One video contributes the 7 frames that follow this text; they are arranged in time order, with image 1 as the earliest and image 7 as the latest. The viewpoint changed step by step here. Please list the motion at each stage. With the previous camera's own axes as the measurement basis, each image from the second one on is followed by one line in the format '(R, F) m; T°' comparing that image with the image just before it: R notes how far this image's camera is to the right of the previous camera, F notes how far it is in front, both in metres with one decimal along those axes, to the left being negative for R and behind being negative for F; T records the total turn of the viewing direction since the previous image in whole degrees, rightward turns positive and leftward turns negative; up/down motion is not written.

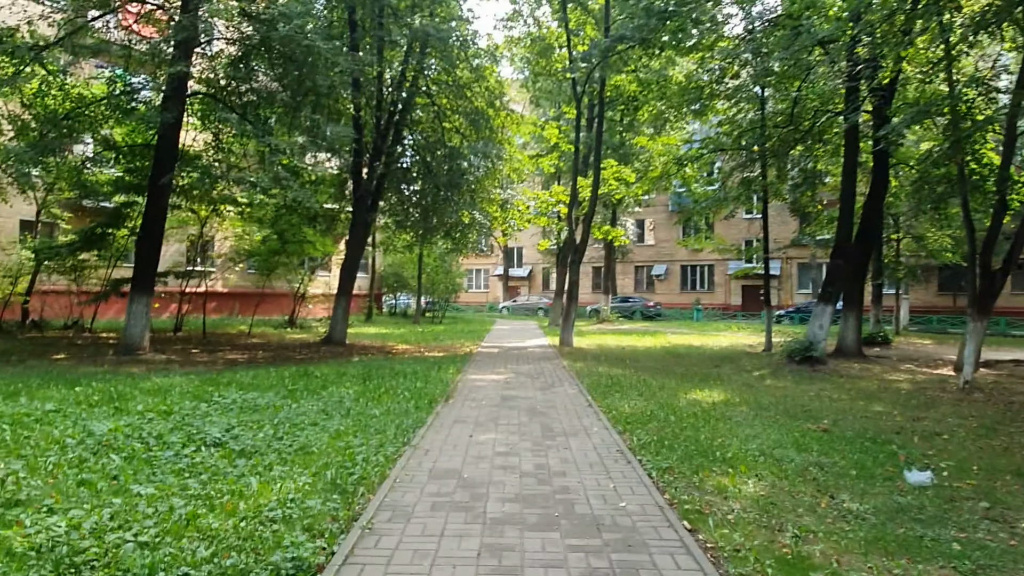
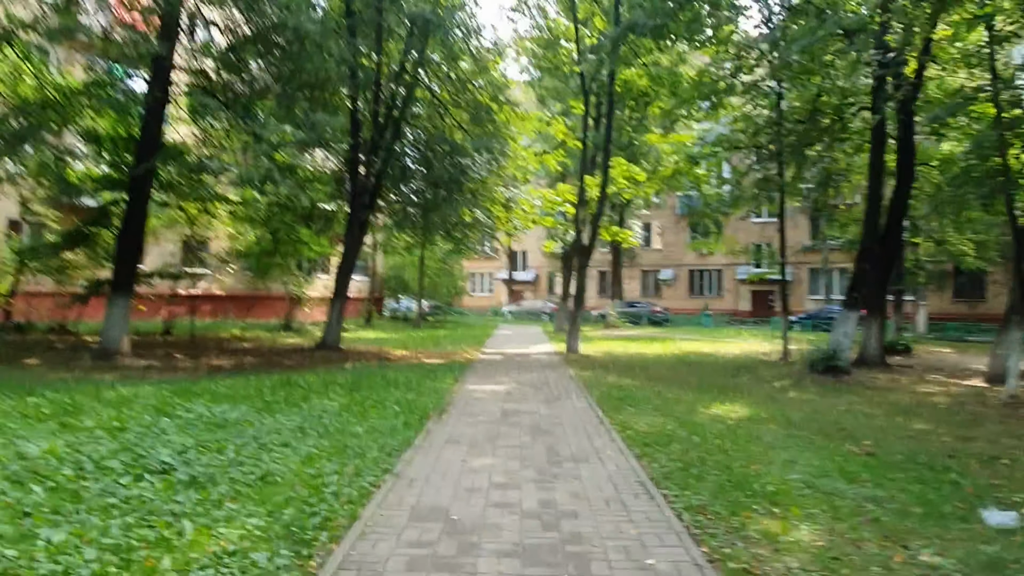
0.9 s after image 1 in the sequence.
(0.0, +0.9) m; 0°
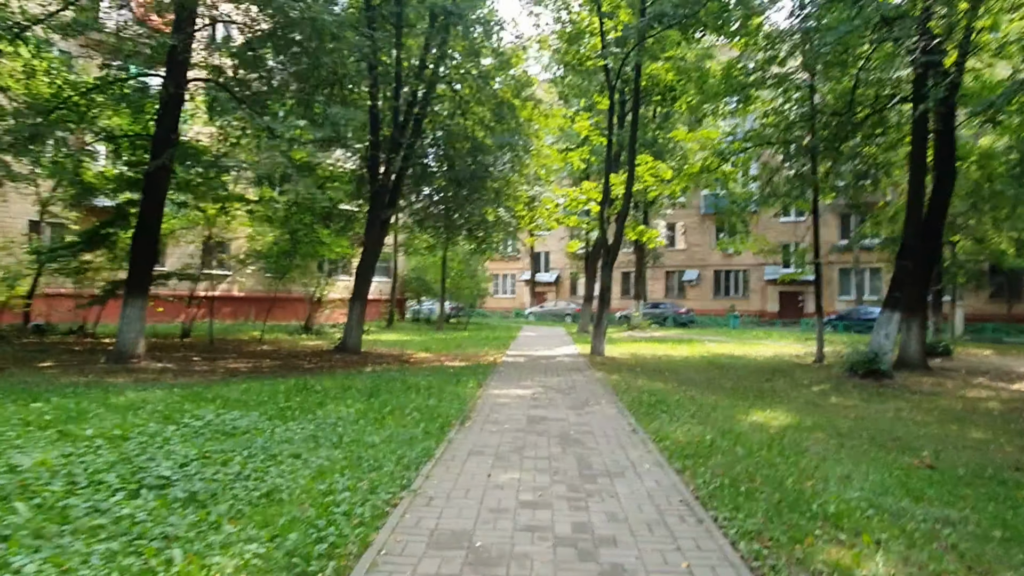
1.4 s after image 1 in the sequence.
(0.0, +0.5) m; -2°
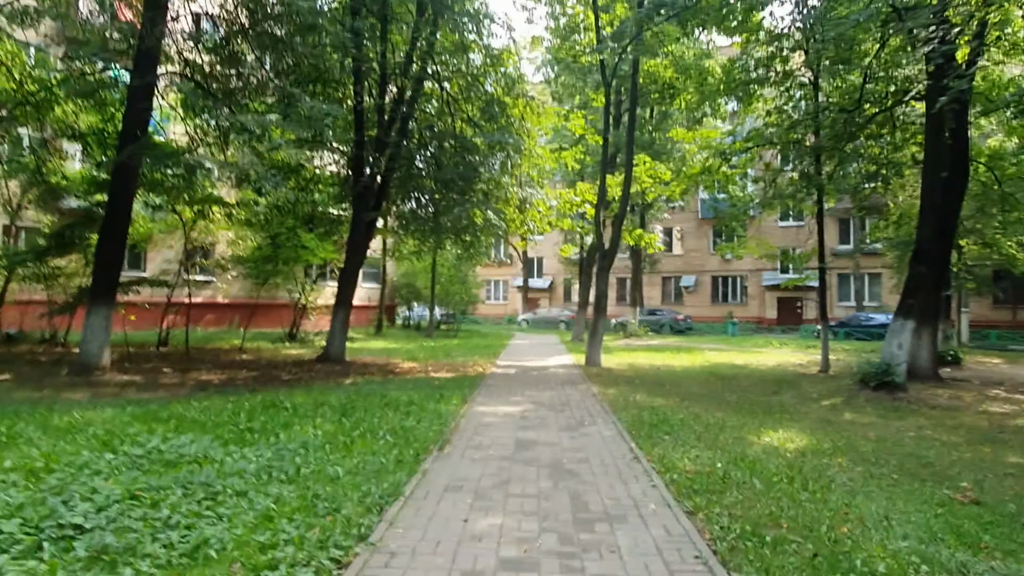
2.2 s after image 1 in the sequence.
(+0.1, +0.8) m; 0°
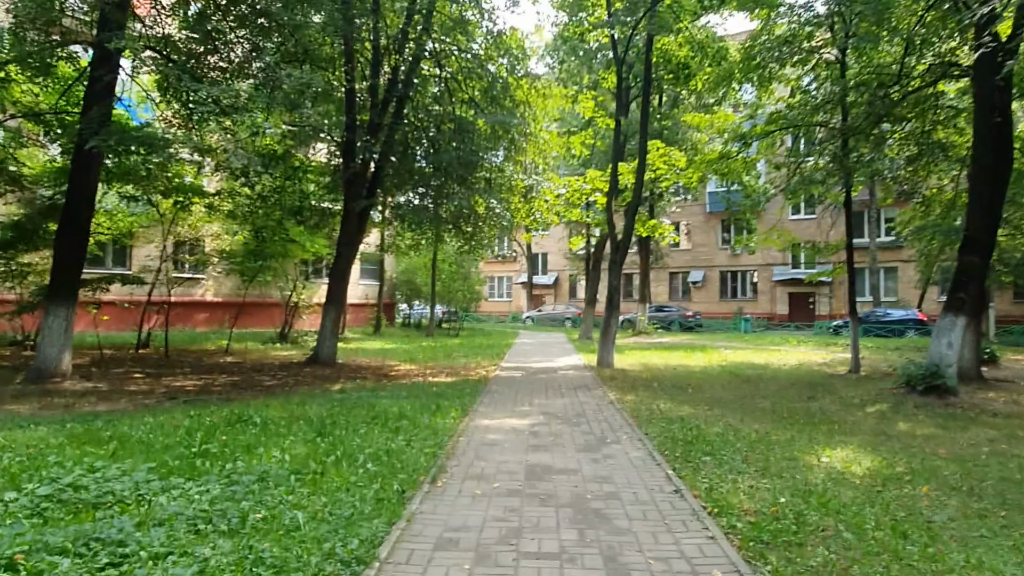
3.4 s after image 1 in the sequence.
(0.0, +1.2) m; 0°
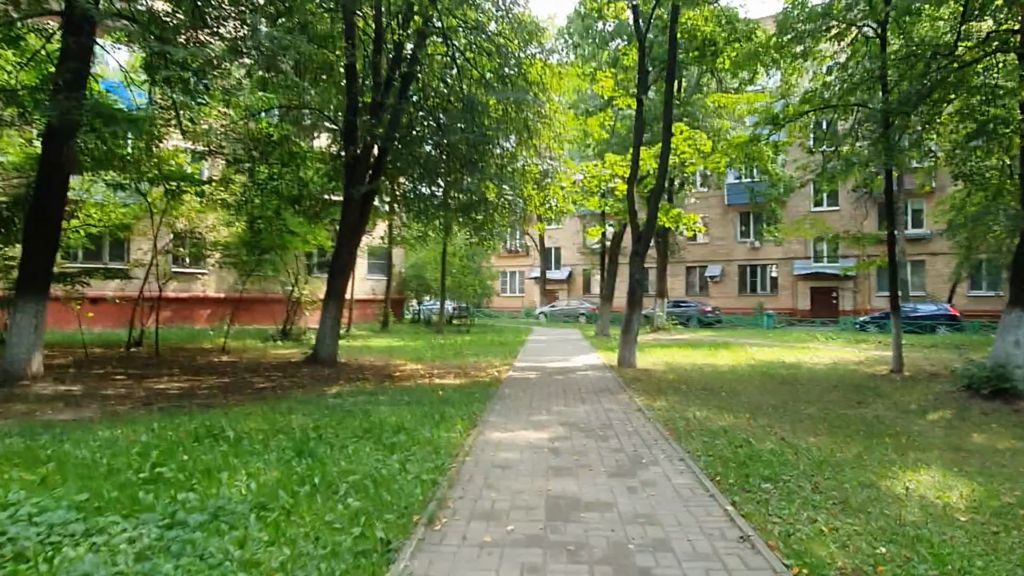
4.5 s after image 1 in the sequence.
(0.0, +1.1) m; -1°
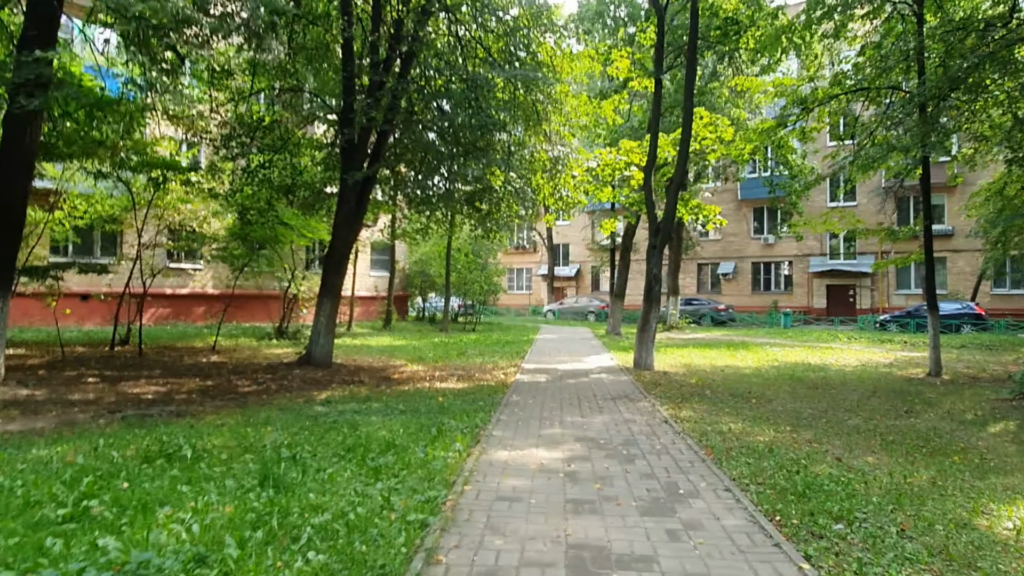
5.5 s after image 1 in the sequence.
(0.0, +1.0) m; -1°
